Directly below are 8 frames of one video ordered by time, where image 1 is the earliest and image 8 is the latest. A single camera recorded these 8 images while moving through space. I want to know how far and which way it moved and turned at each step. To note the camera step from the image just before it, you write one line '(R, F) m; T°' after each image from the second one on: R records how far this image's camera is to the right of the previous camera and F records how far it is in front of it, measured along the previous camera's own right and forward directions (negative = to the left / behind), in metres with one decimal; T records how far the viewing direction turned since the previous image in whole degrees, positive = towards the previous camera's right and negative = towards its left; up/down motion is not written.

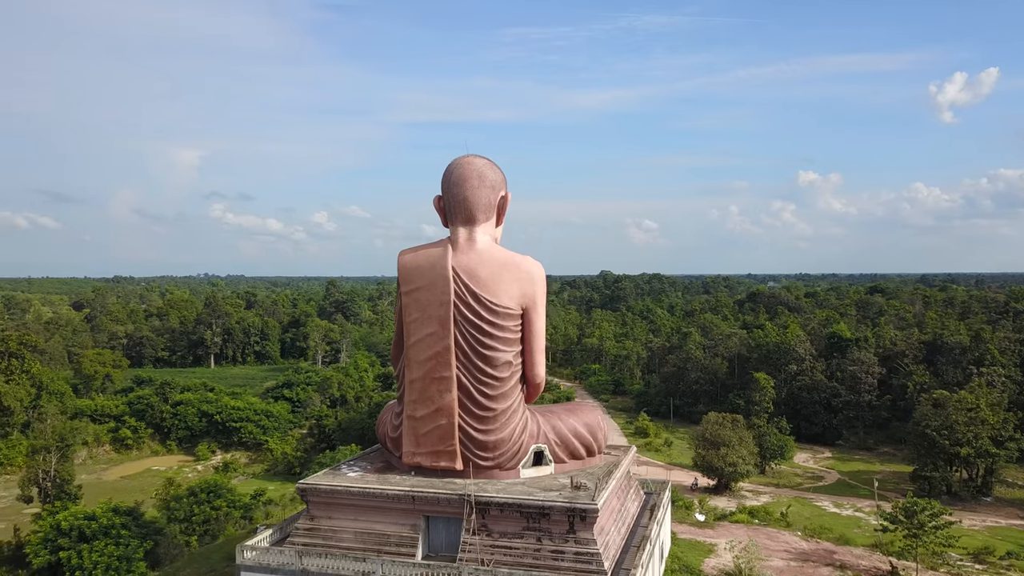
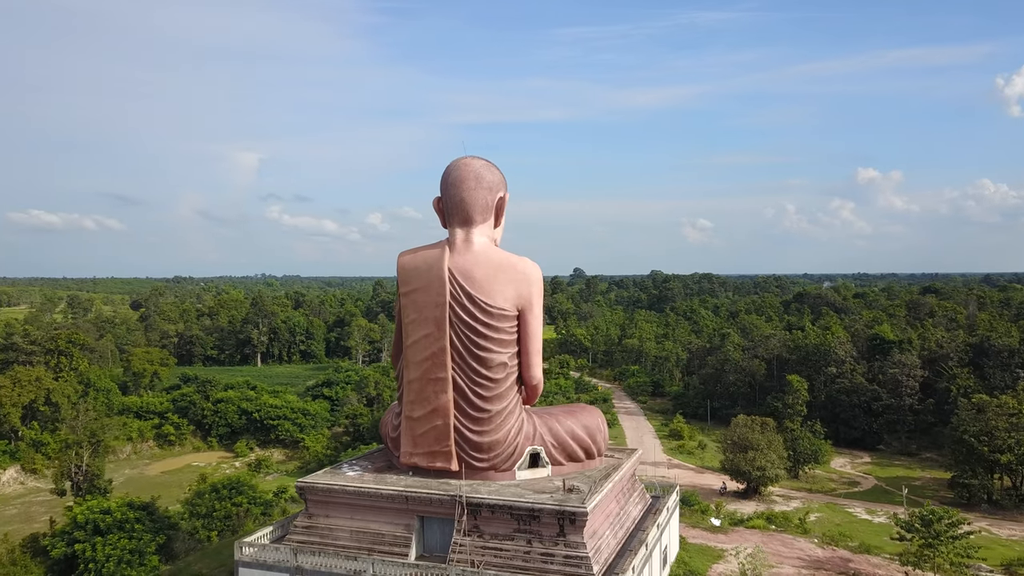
(+0.5, +0.1) m; -3°
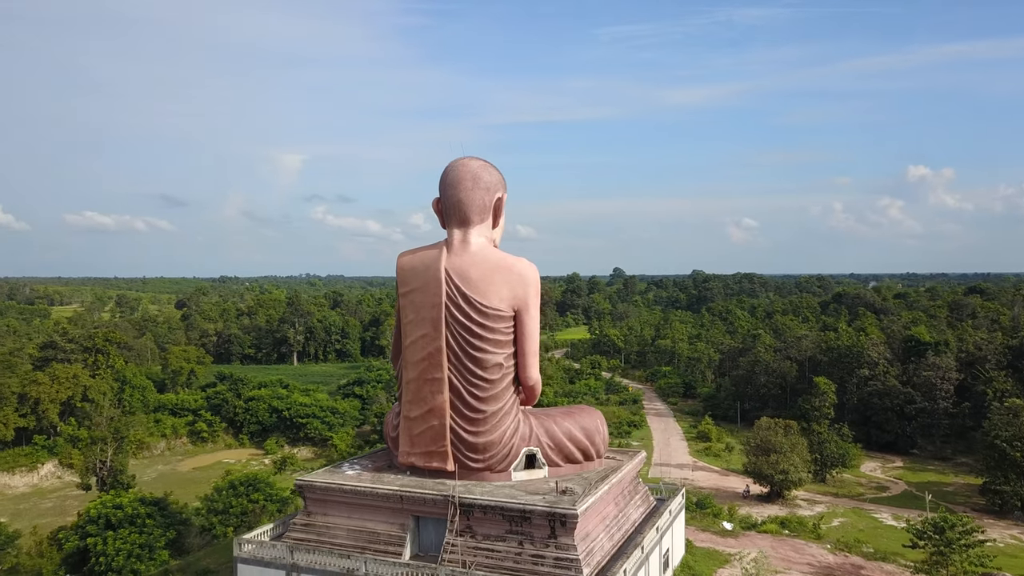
(+0.4, 0.0) m; -2°
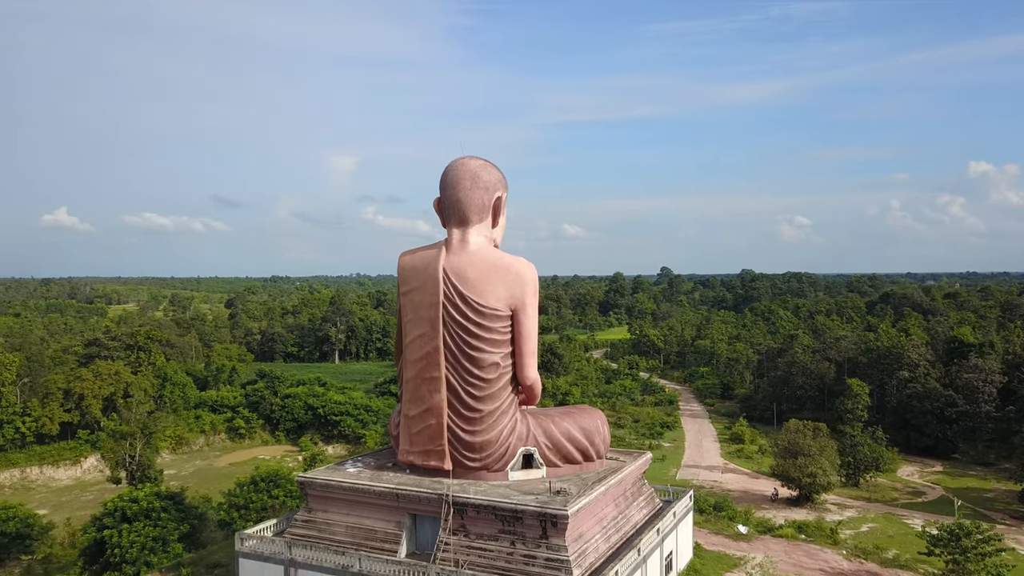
(+0.5, 0.0) m; -3°
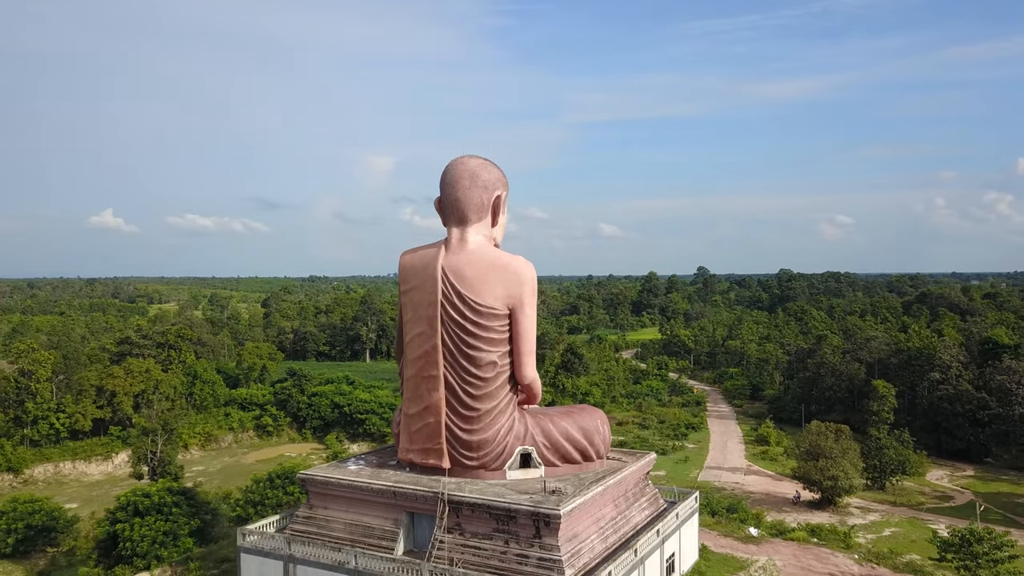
(+0.4, 0.0) m; -2°
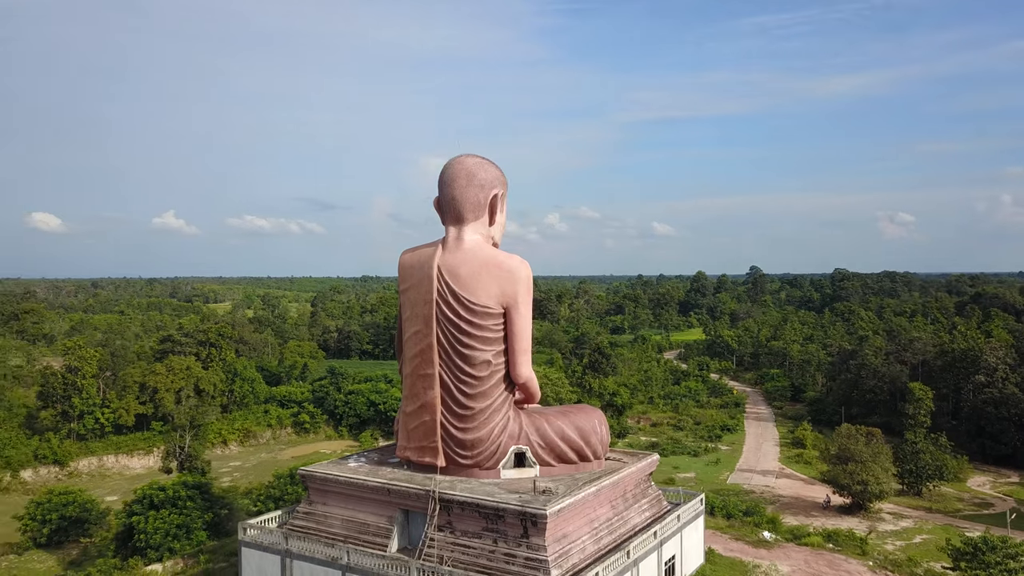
(+0.5, 0.0) m; -3°
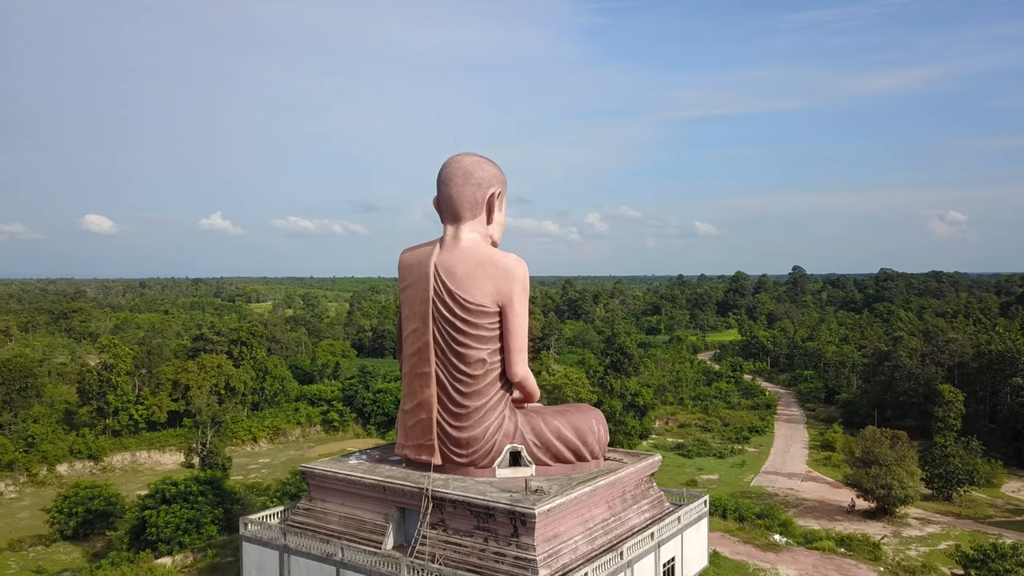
(+0.4, 0.0) m; -2°
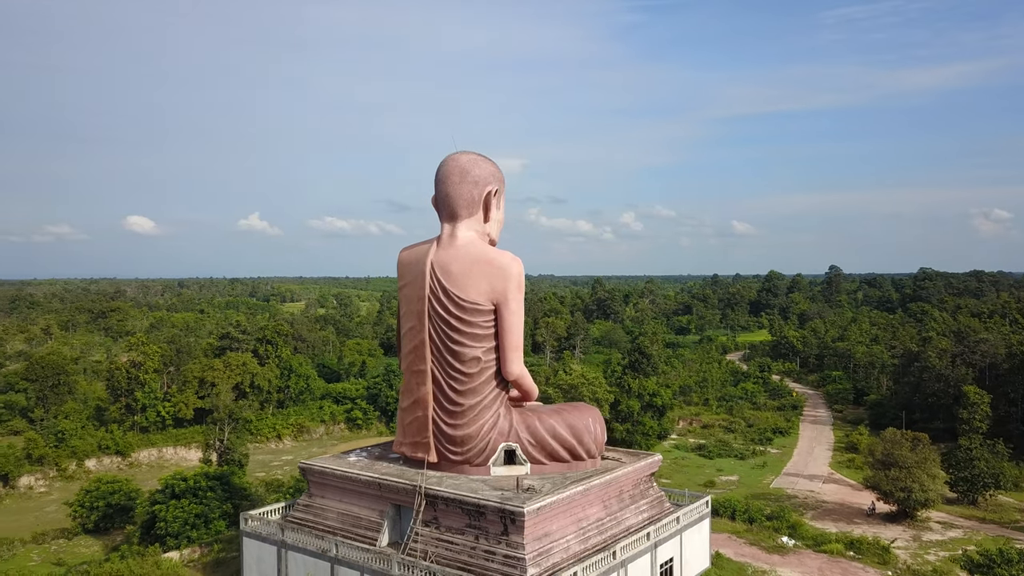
(+0.4, 0.0) m; -2°
